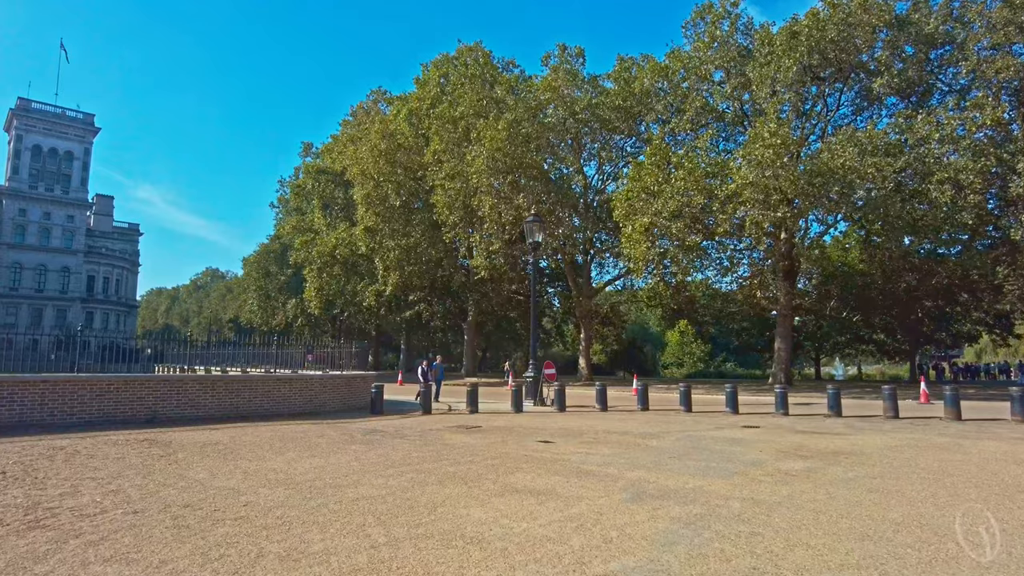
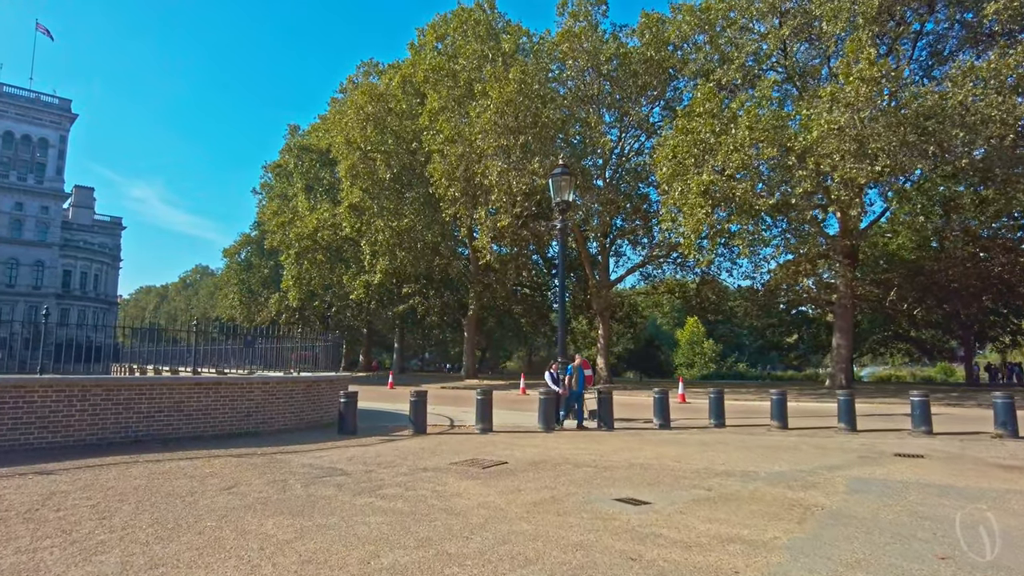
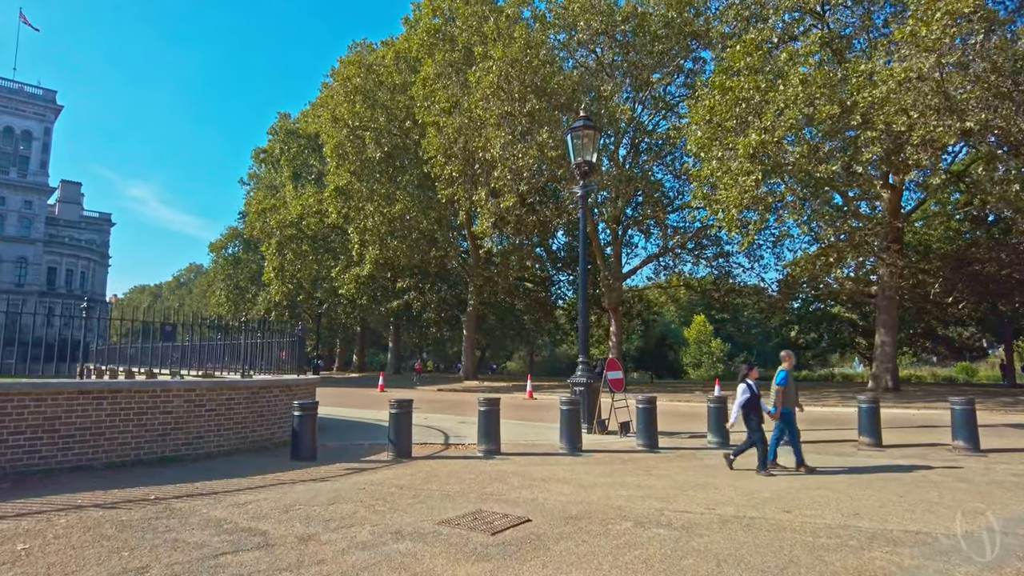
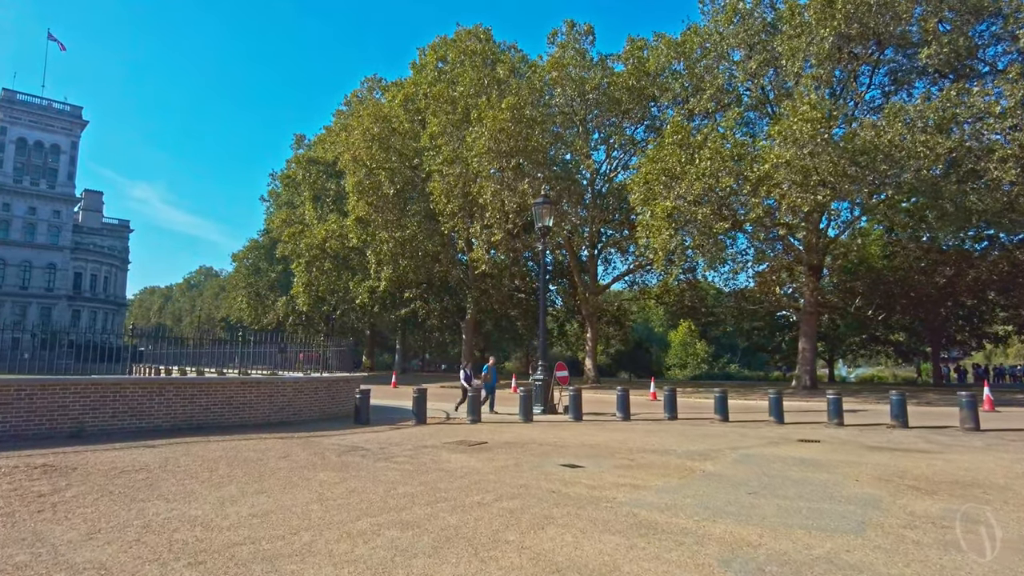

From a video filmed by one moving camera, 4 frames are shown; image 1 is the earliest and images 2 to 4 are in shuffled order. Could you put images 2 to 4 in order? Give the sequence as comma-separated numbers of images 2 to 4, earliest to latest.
4, 2, 3
